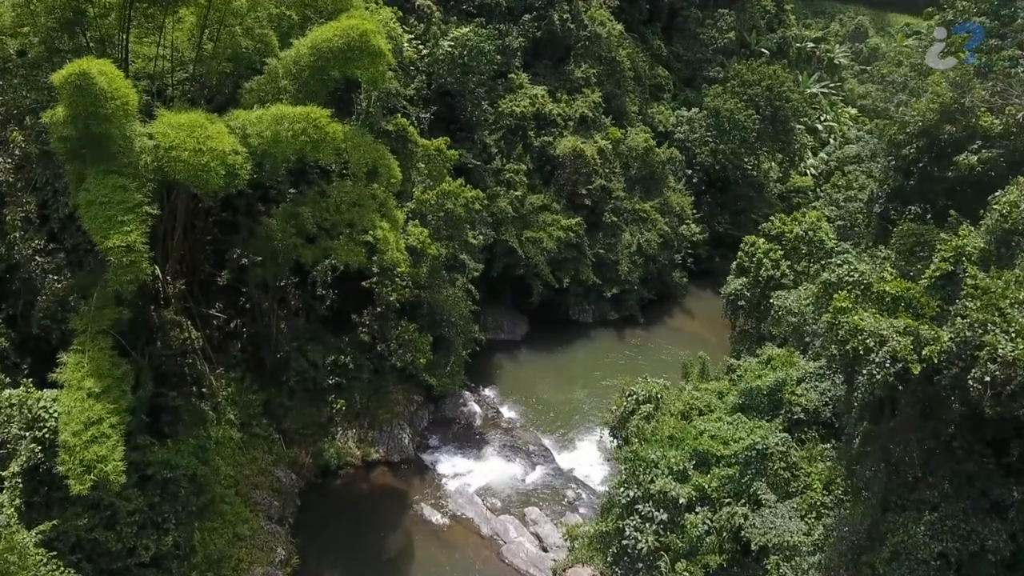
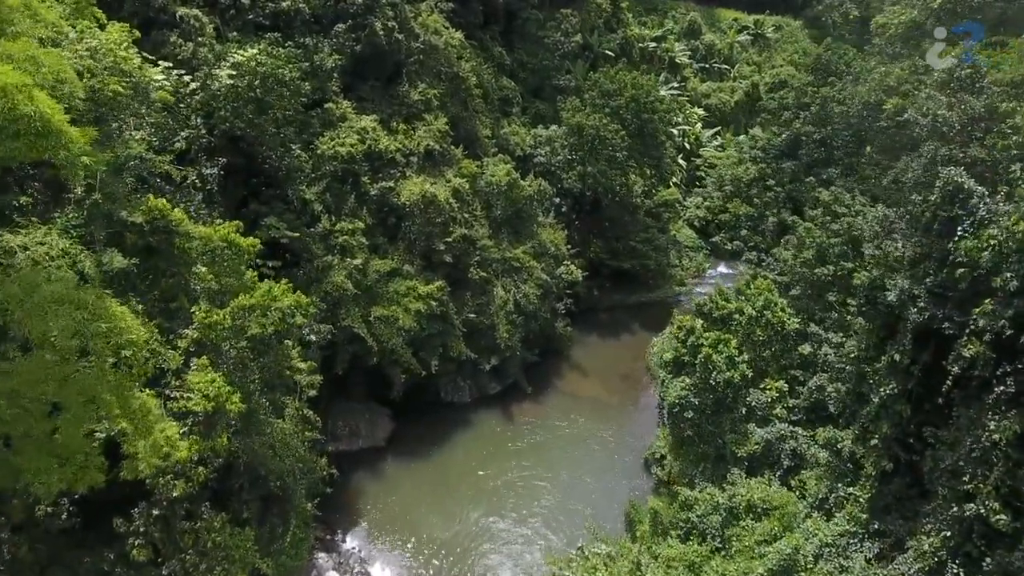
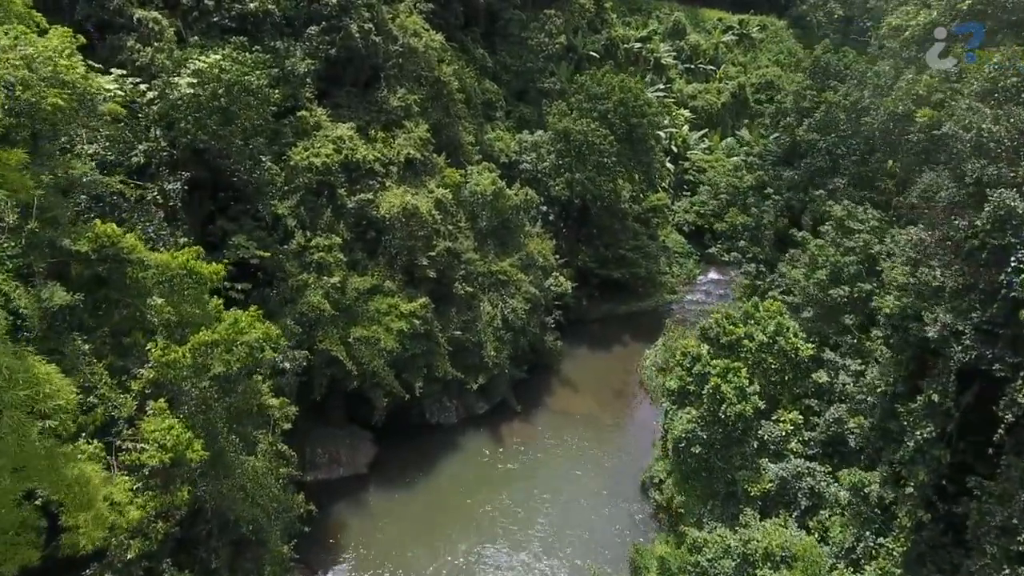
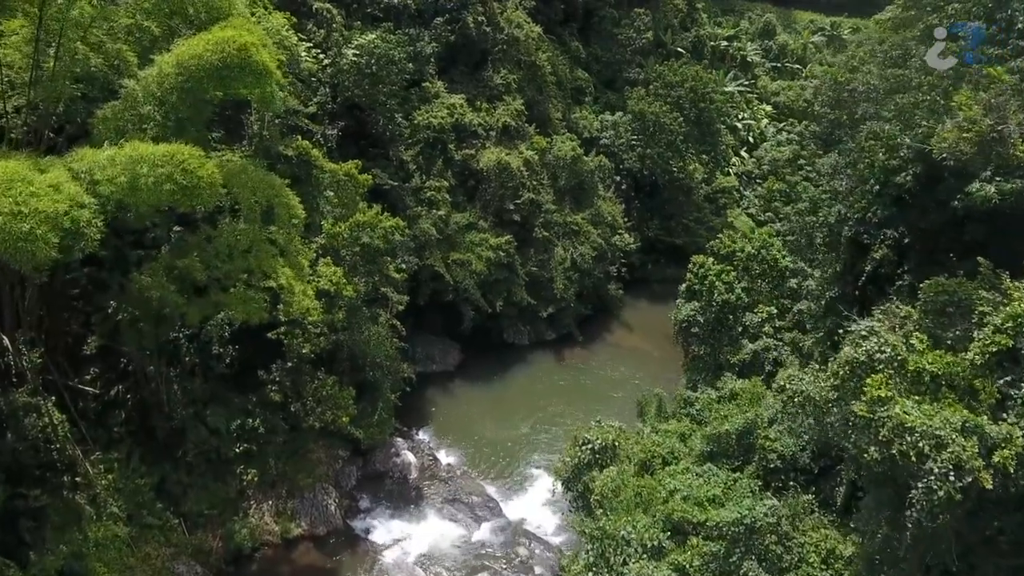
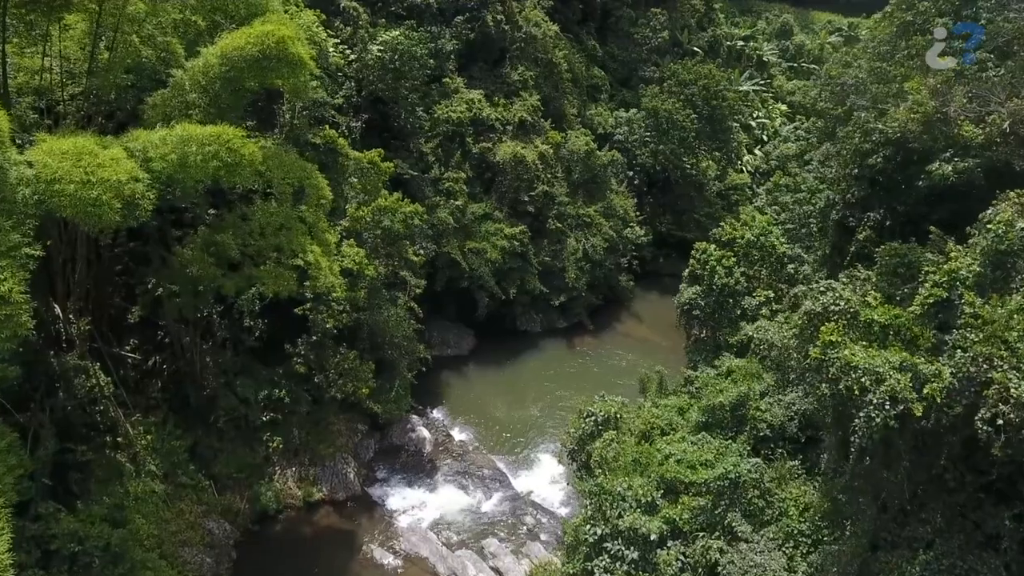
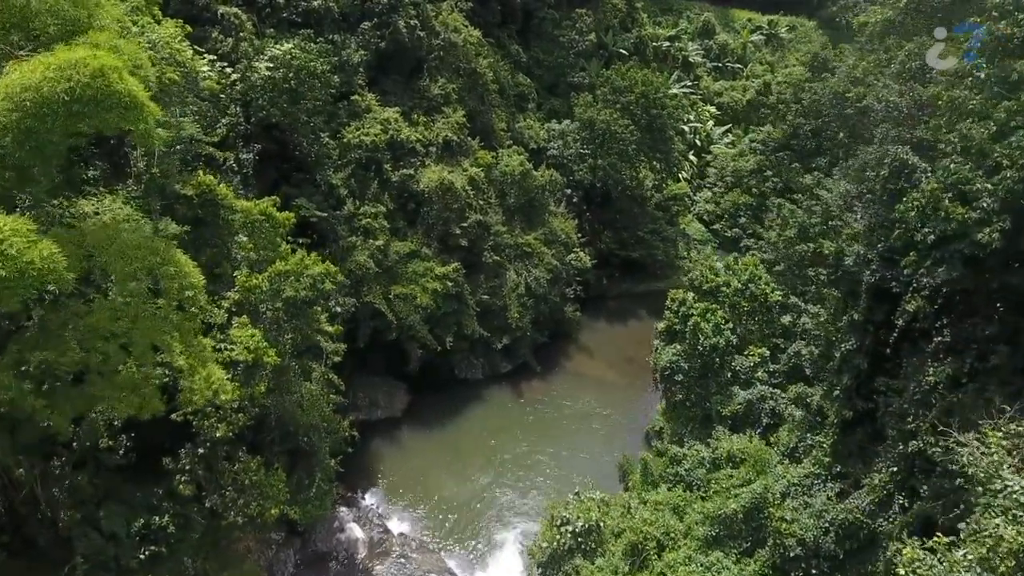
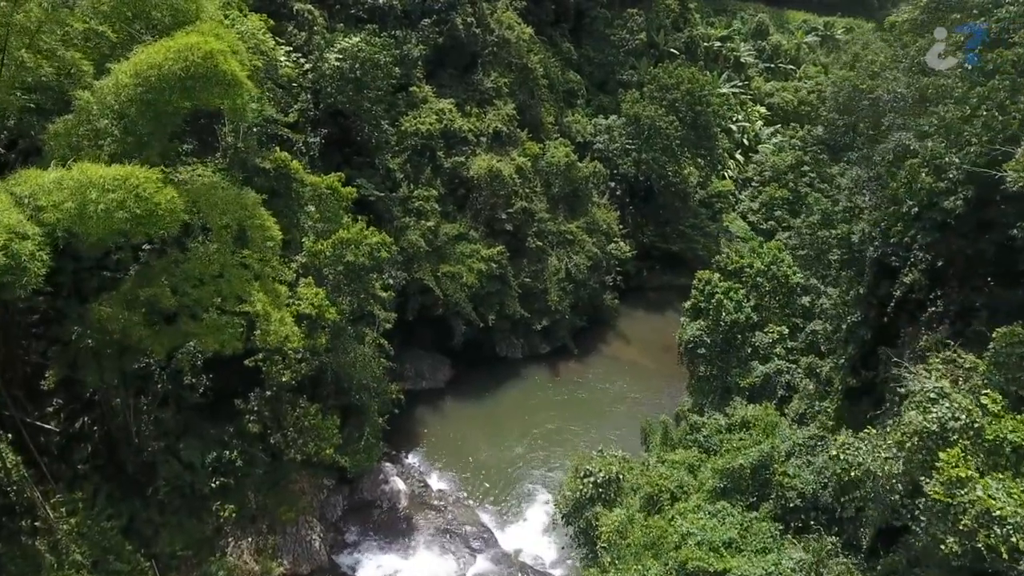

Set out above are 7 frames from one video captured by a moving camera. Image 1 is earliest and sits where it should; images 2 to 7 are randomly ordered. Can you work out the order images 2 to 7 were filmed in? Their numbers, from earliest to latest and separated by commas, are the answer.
5, 4, 7, 6, 2, 3
